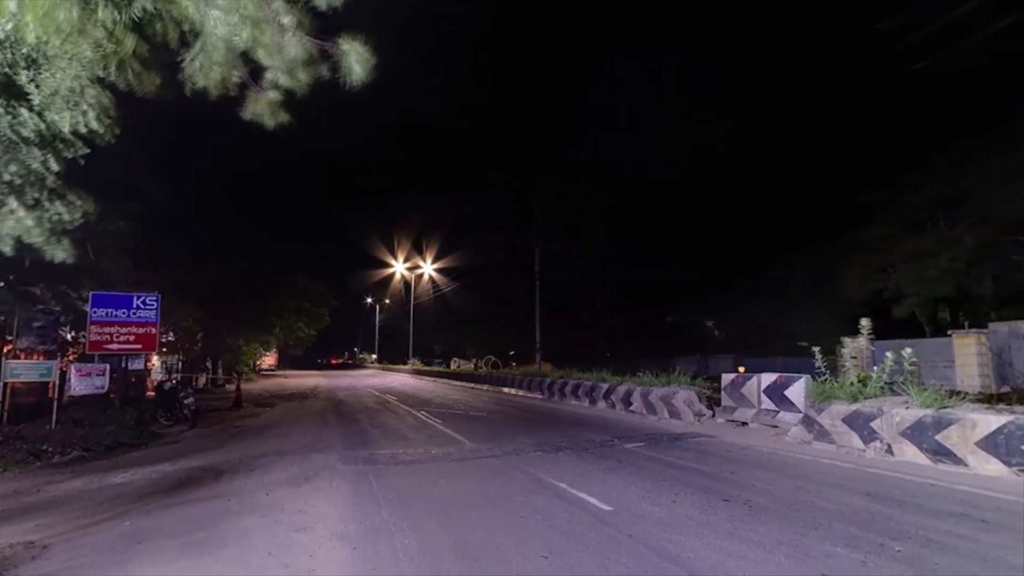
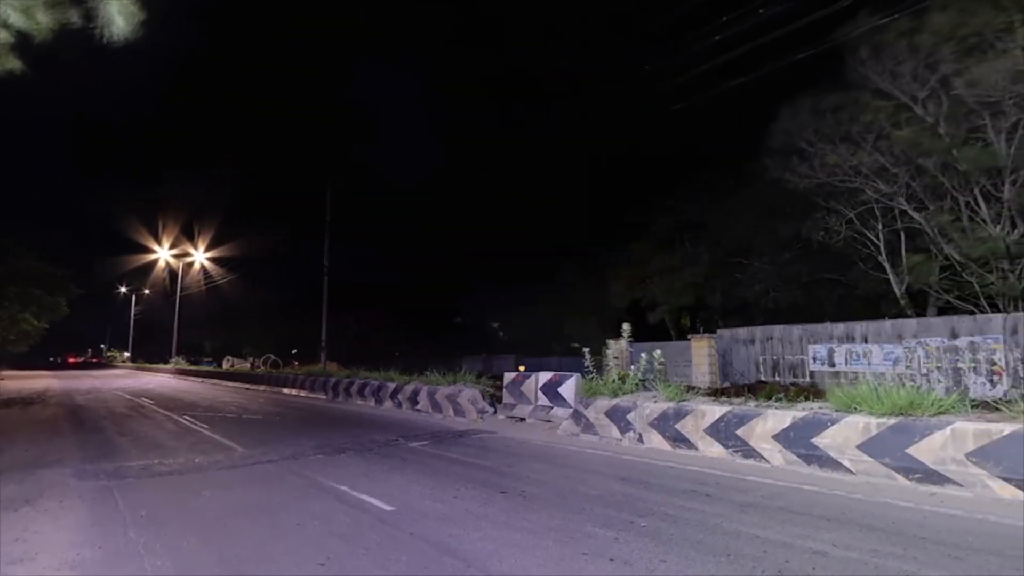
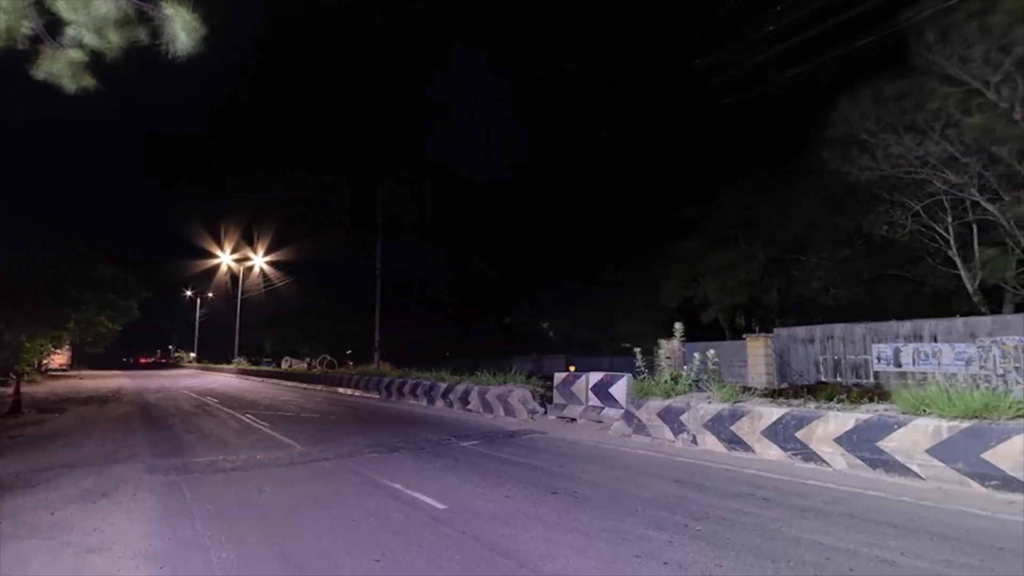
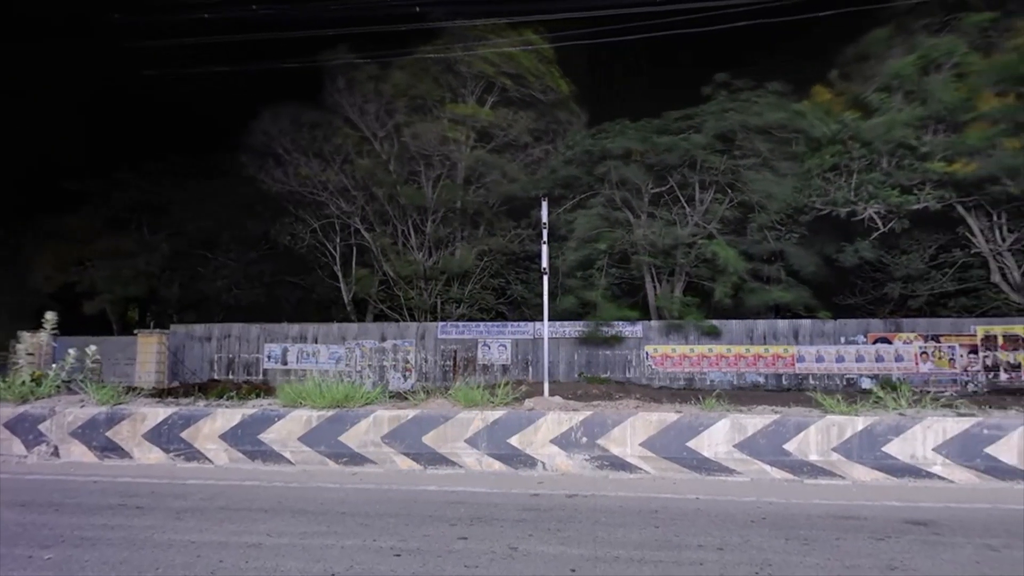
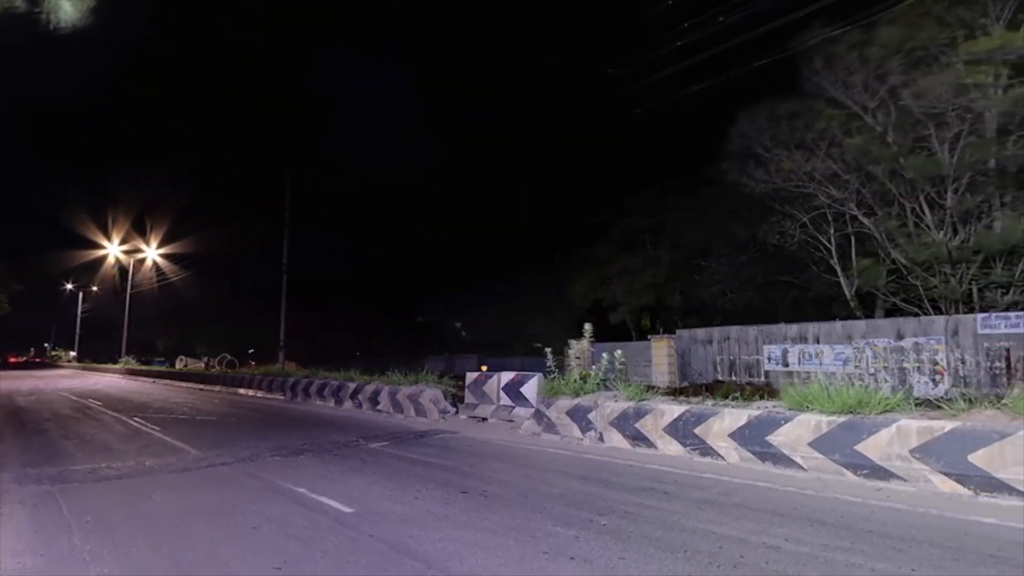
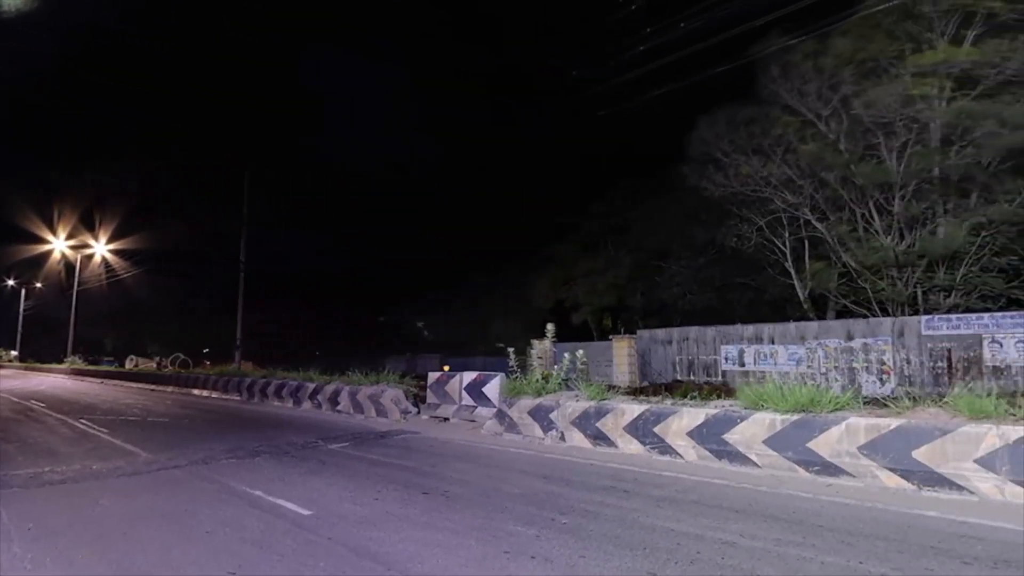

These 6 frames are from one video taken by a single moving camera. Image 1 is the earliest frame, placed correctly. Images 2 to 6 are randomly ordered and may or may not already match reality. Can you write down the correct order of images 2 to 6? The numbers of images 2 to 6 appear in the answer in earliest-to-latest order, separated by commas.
3, 2, 5, 6, 4
